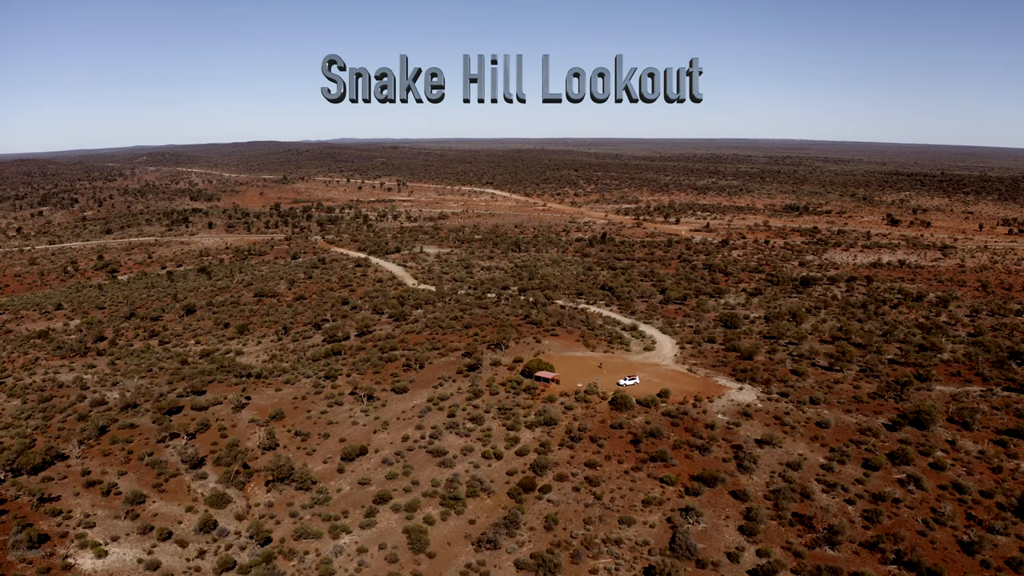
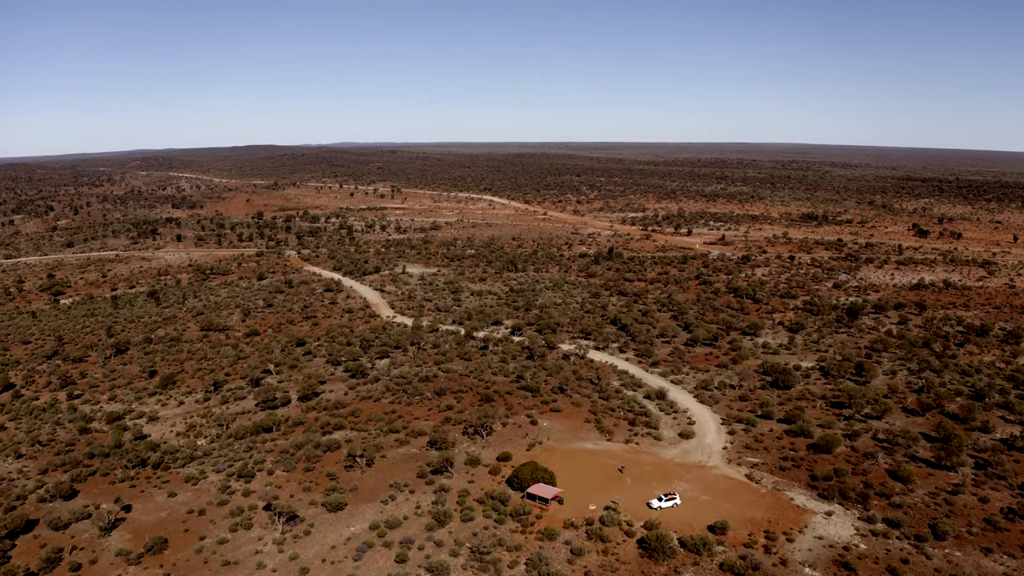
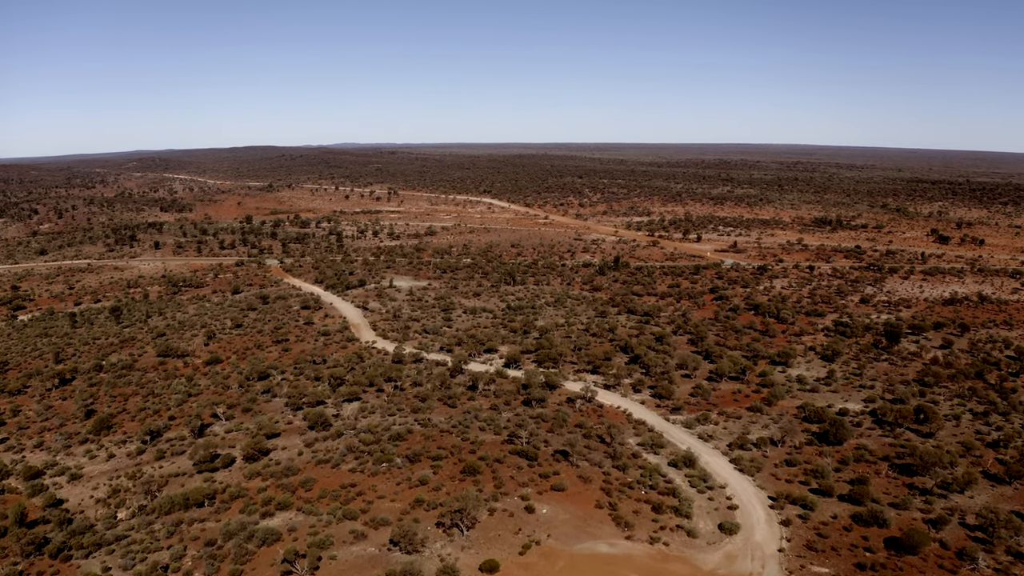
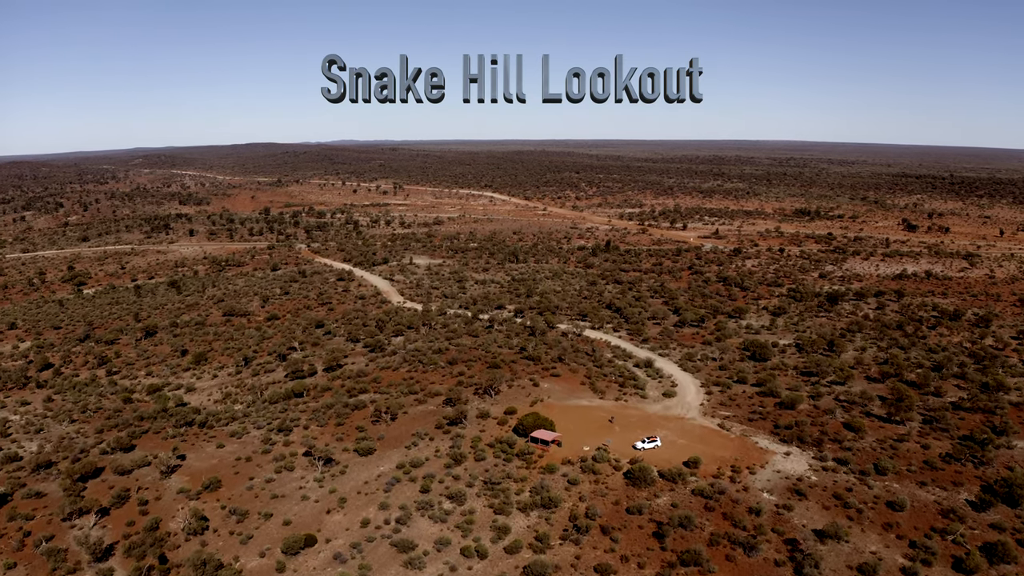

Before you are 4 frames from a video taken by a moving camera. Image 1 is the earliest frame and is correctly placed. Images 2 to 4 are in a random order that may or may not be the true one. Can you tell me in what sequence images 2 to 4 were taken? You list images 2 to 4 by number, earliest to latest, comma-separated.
4, 2, 3
